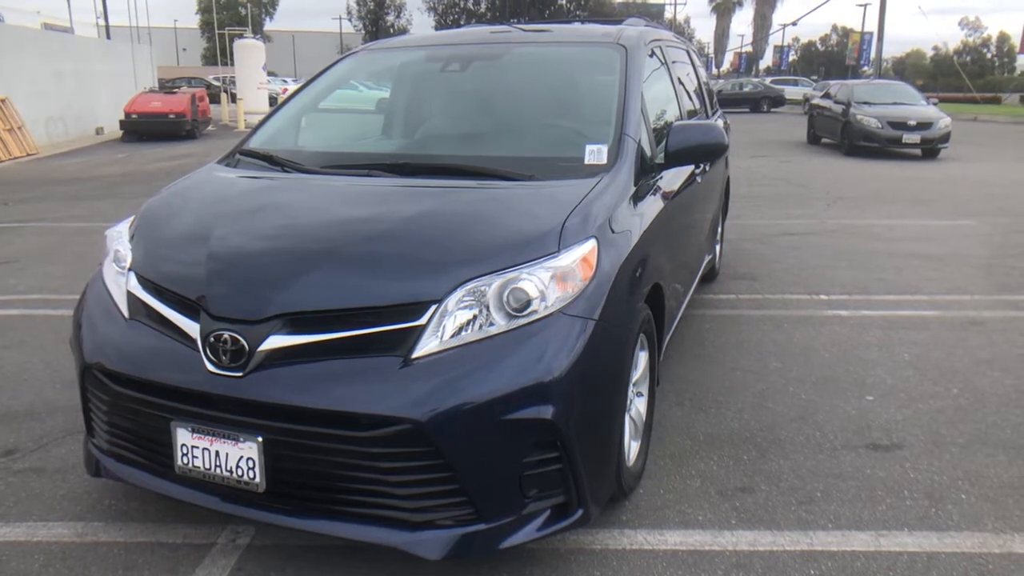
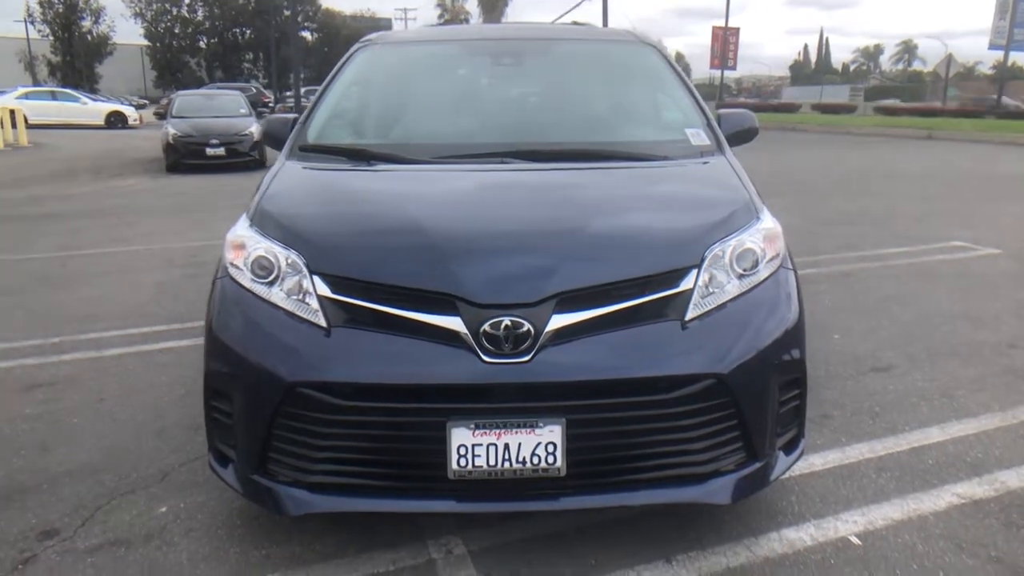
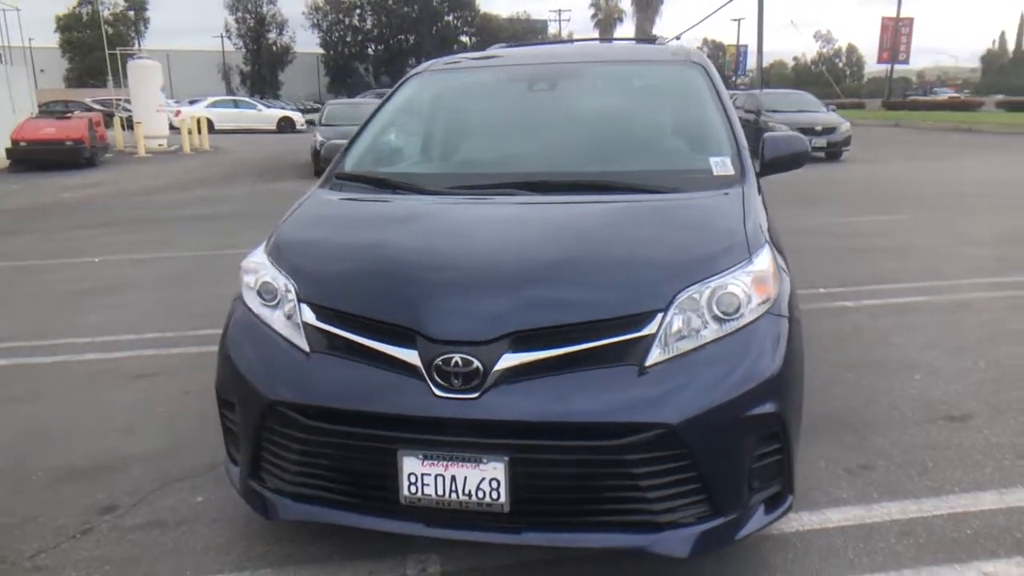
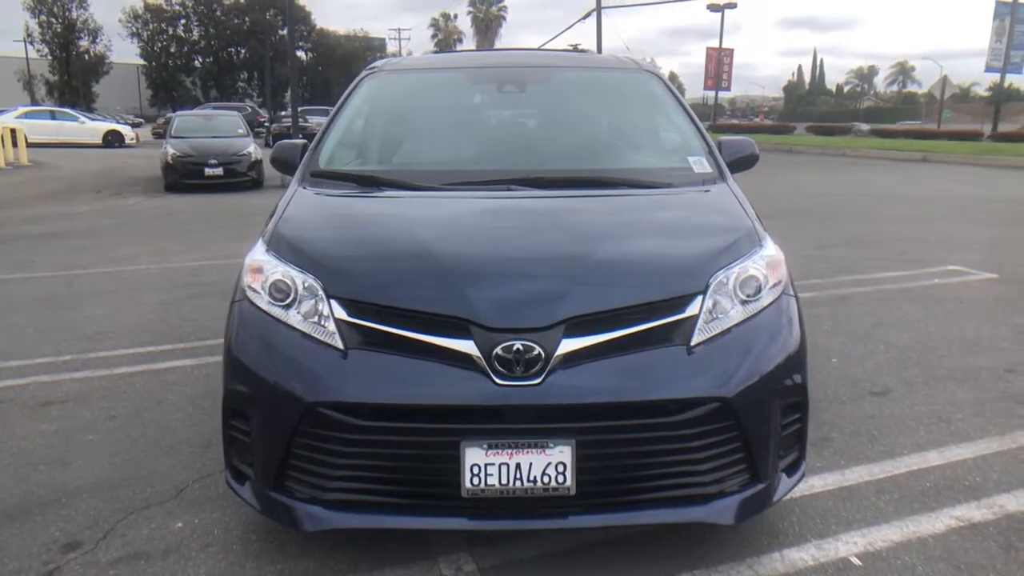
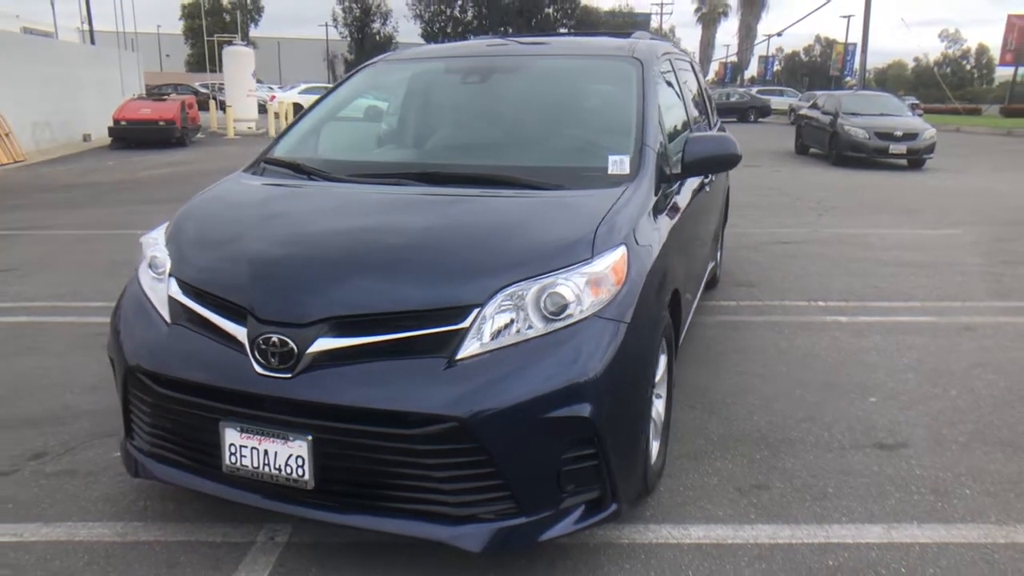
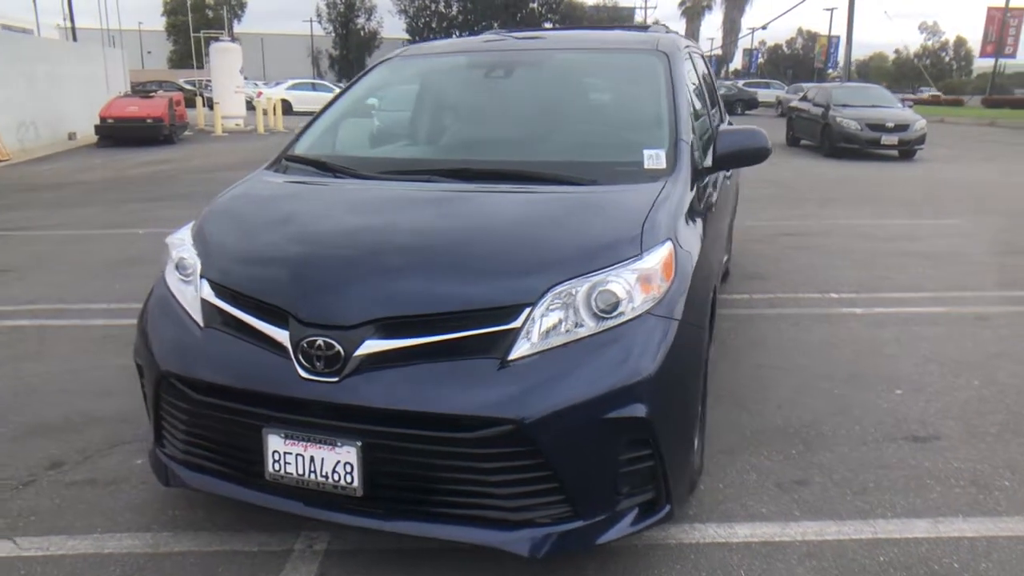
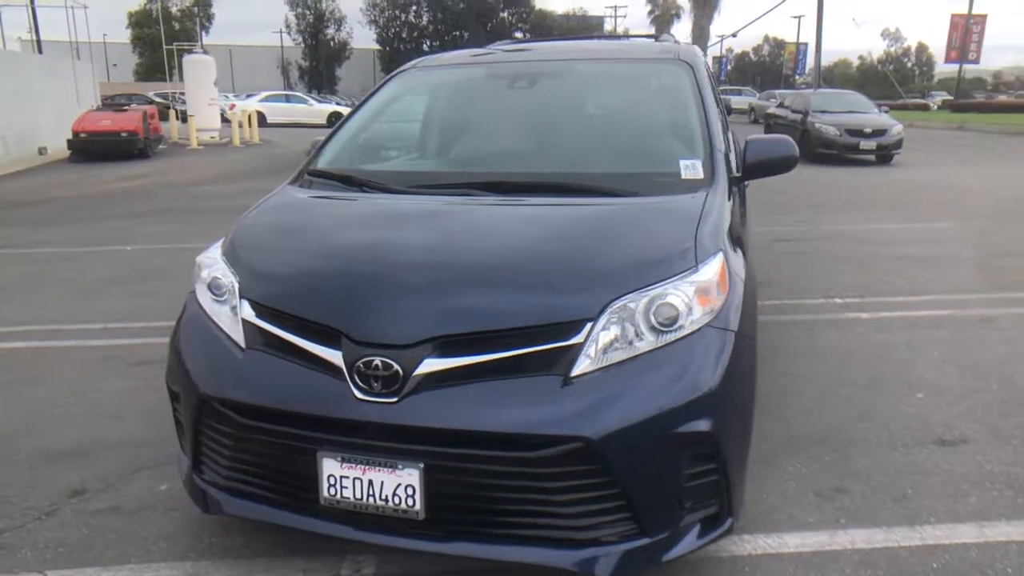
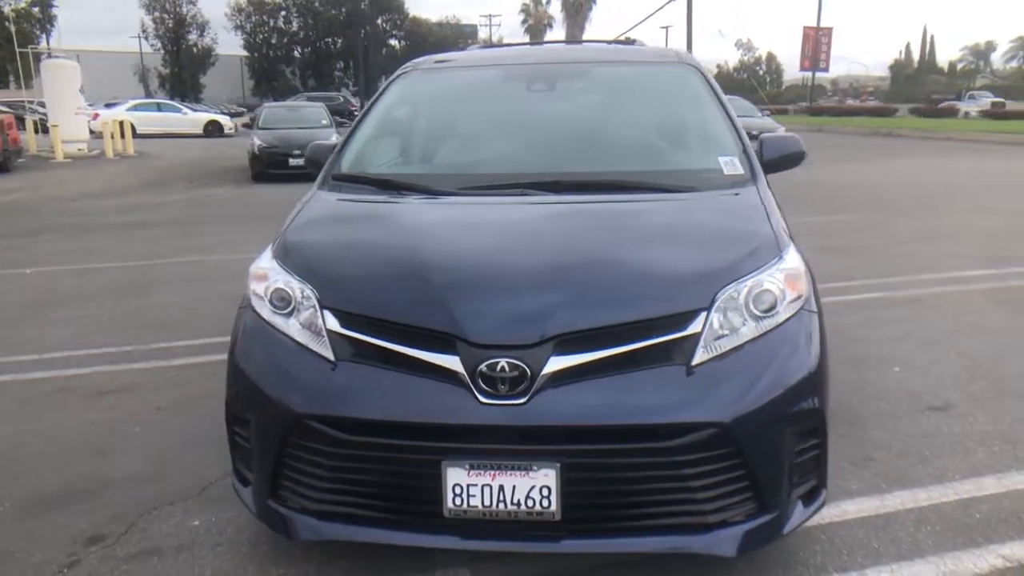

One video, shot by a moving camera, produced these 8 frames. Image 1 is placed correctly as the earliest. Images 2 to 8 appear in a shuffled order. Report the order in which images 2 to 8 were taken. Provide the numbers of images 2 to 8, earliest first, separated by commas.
5, 6, 7, 3, 8, 4, 2
